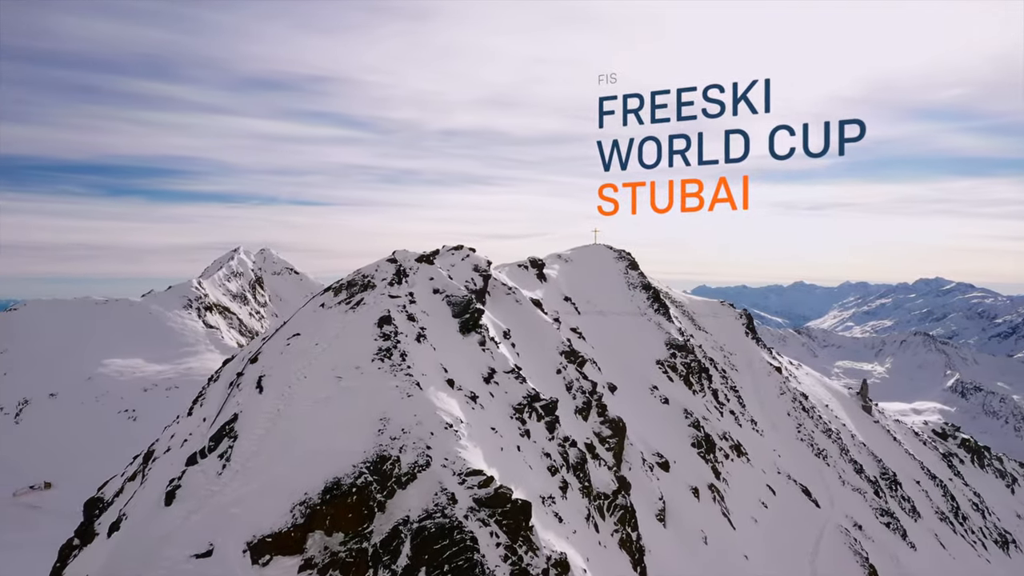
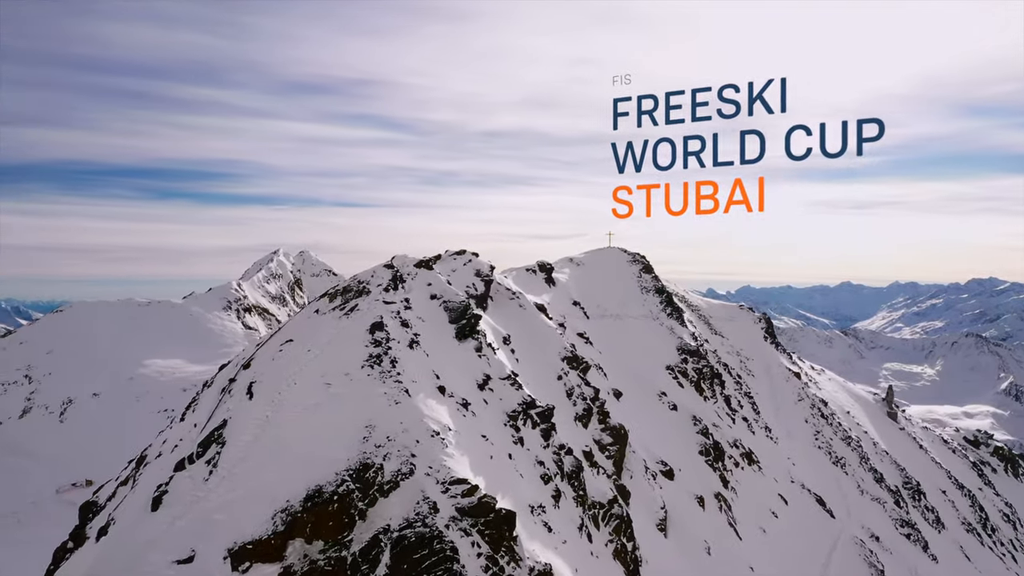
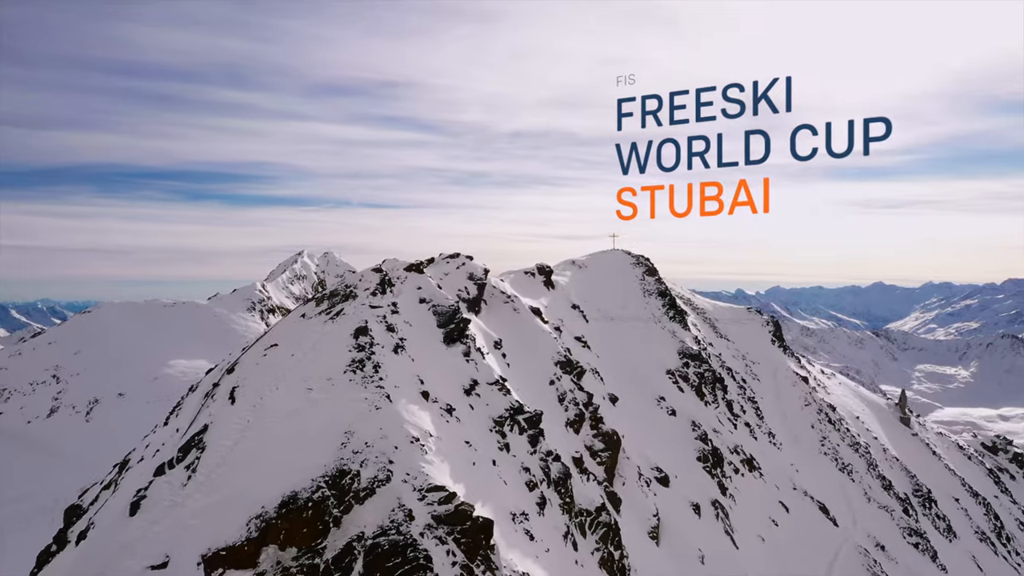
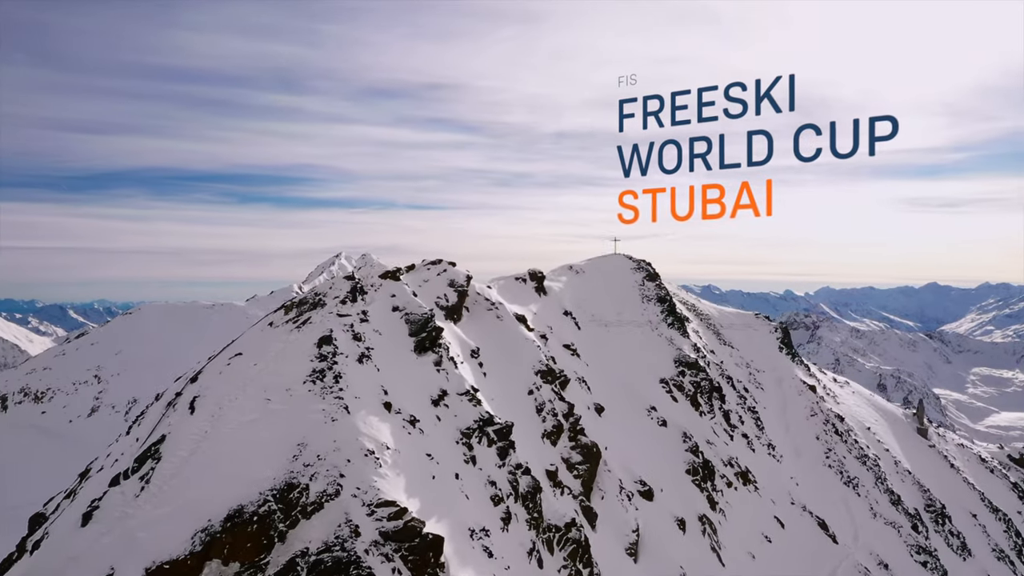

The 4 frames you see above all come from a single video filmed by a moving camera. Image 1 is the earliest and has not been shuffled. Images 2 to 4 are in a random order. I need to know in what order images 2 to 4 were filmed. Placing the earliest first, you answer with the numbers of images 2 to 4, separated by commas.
2, 3, 4
